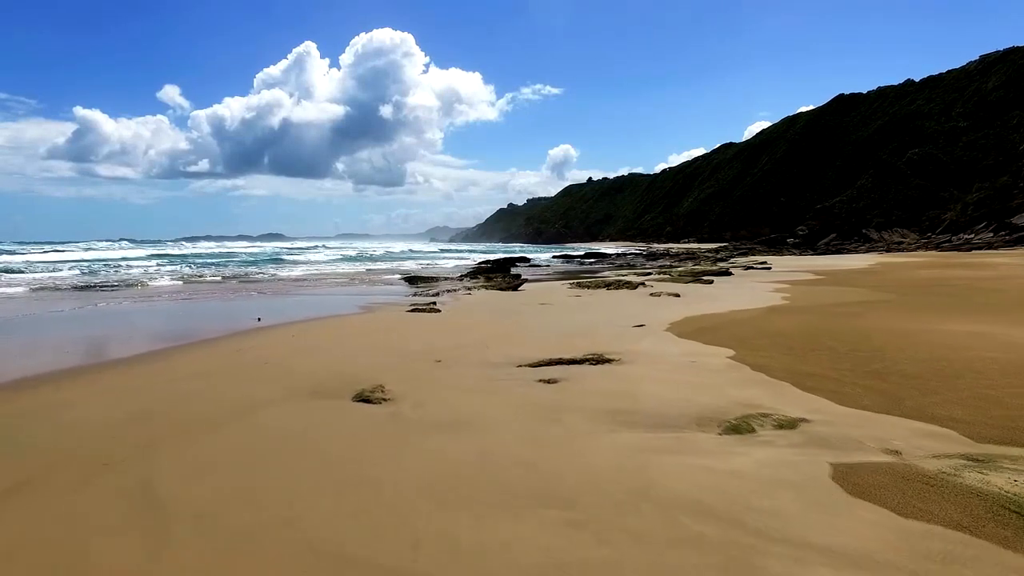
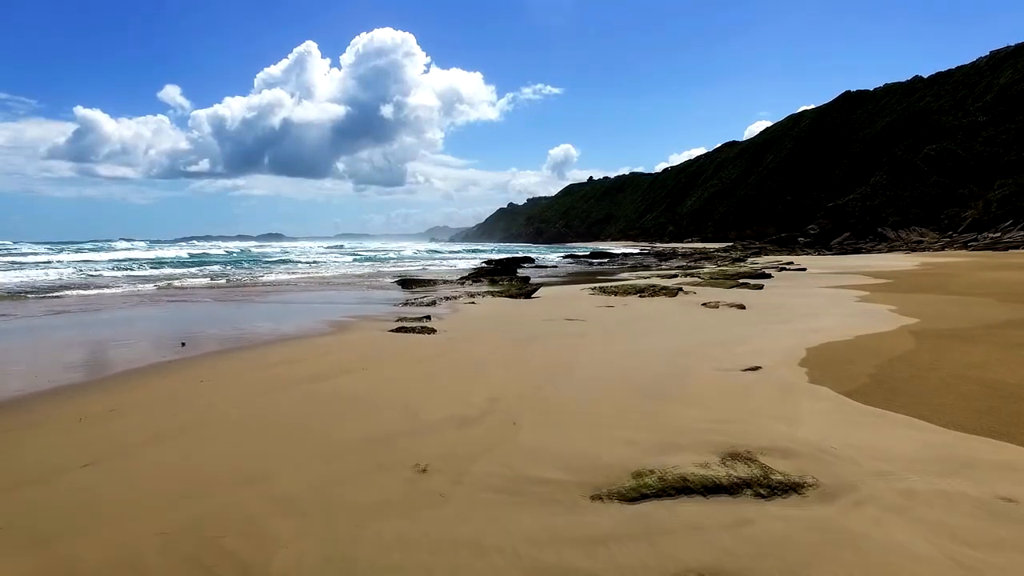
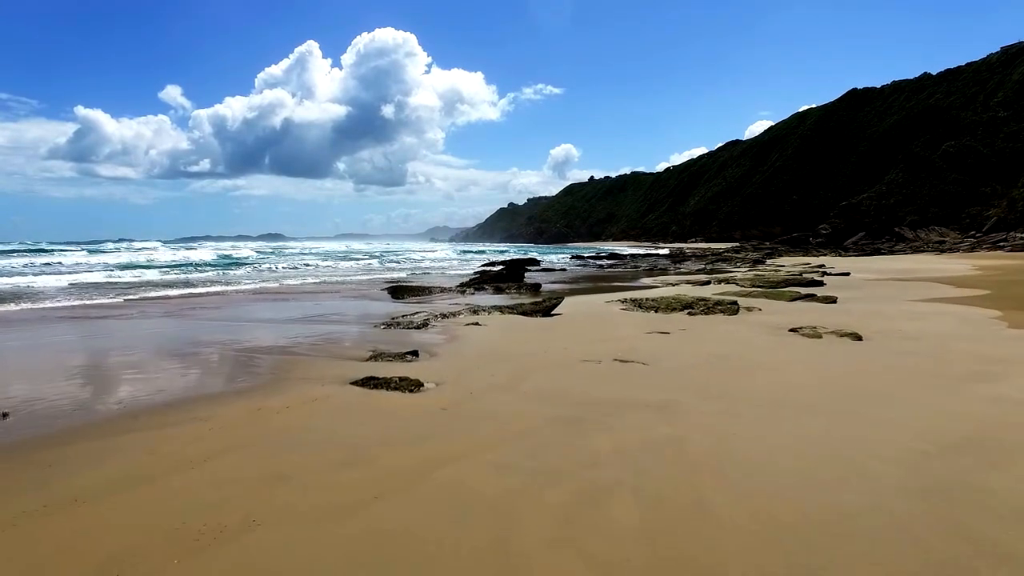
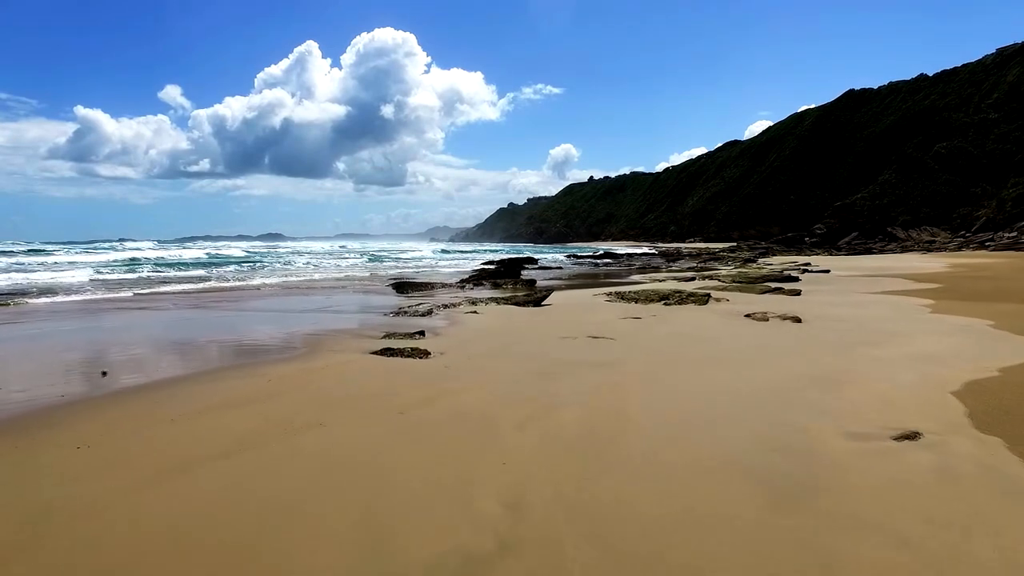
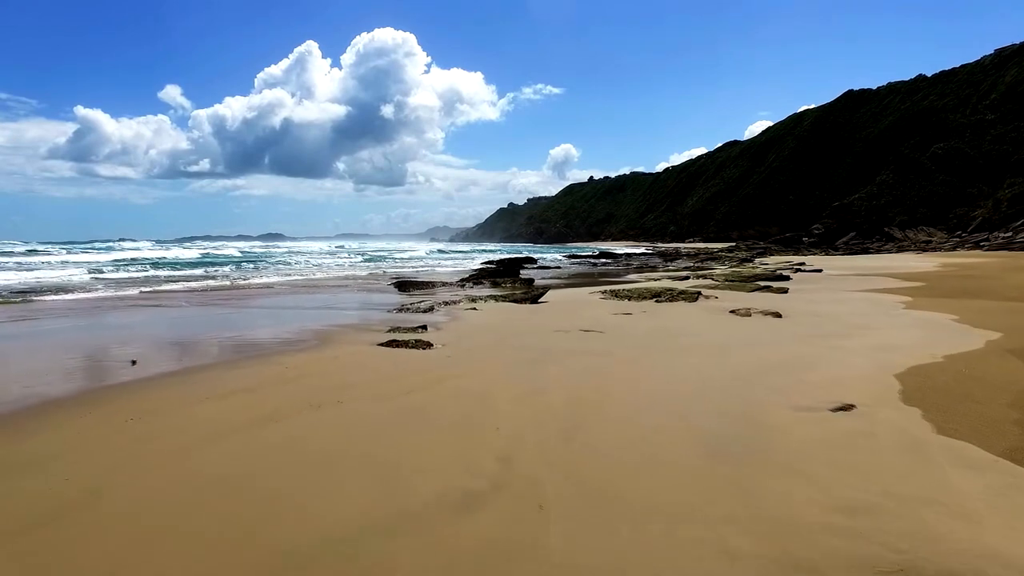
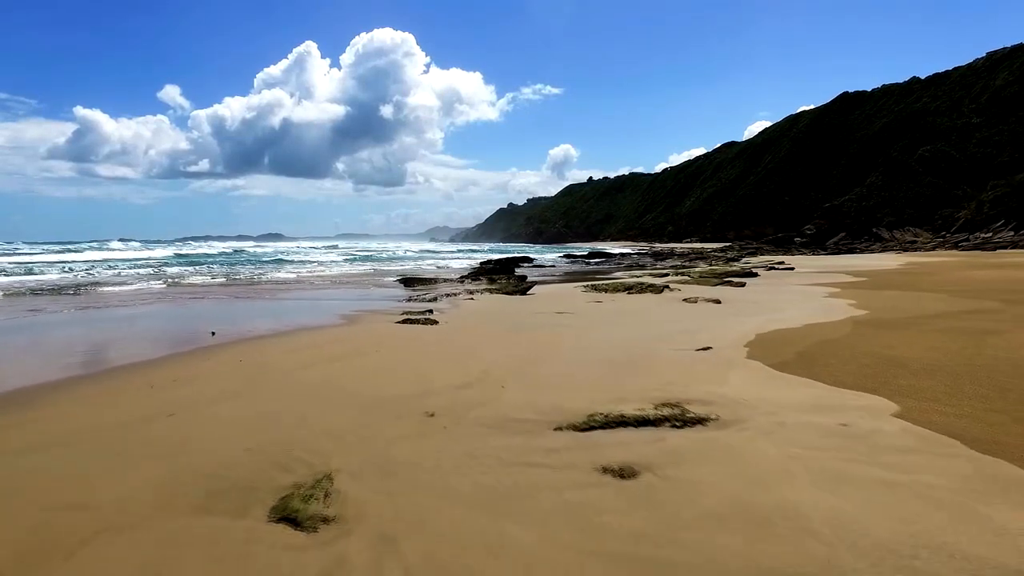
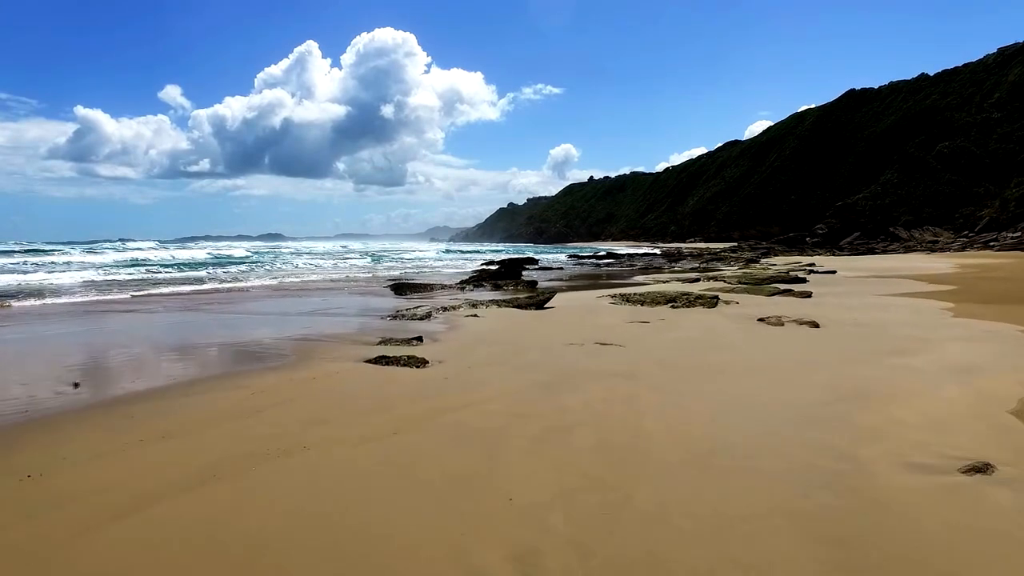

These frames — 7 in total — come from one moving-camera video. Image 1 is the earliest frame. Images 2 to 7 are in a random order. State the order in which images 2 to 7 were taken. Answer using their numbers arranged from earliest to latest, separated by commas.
6, 2, 5, 4, 7, 3
